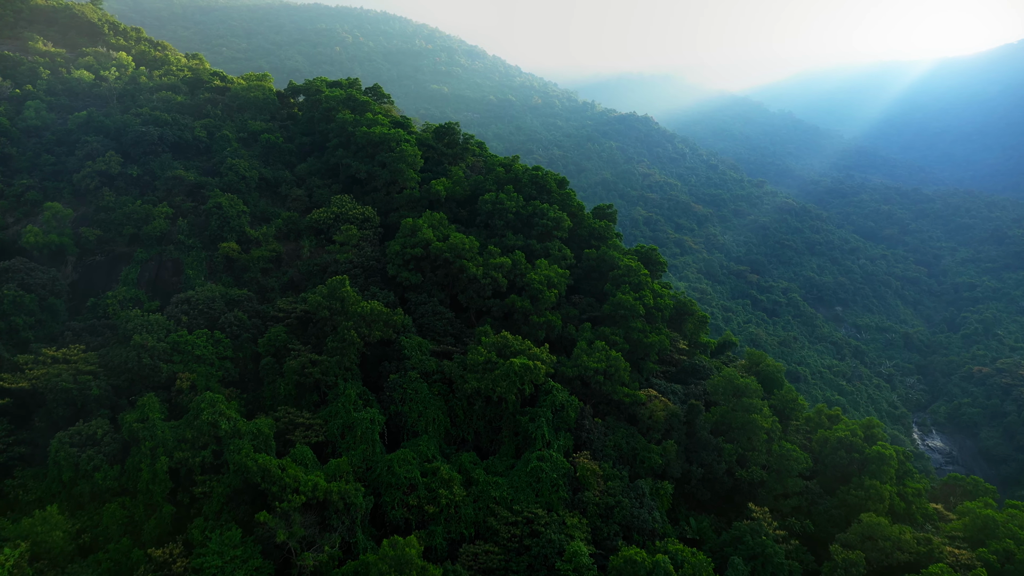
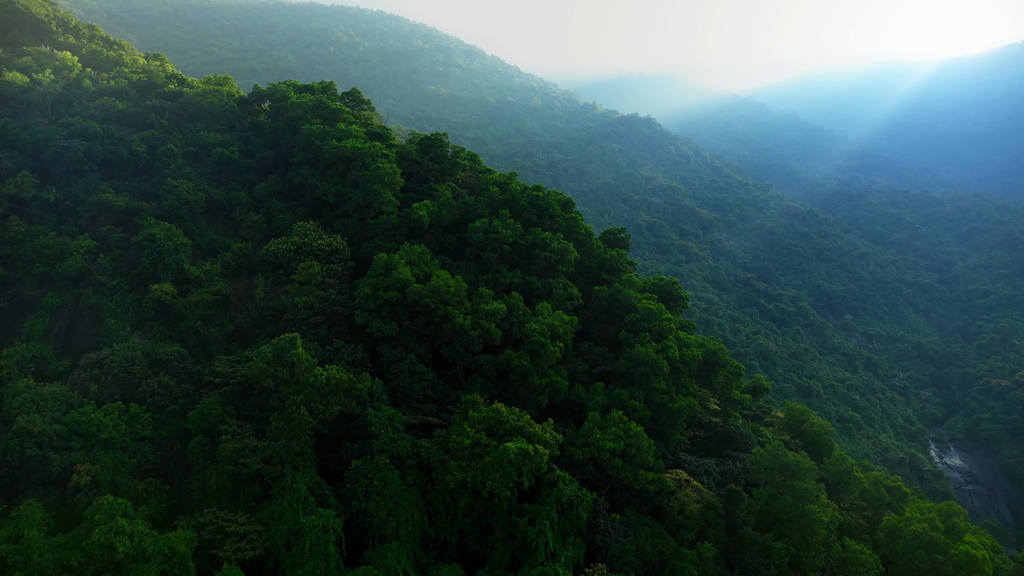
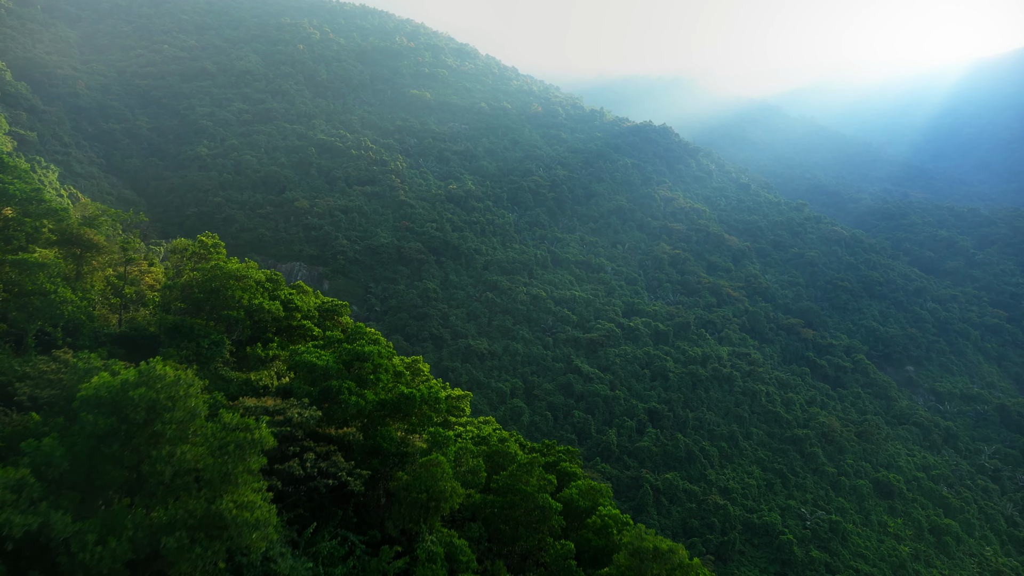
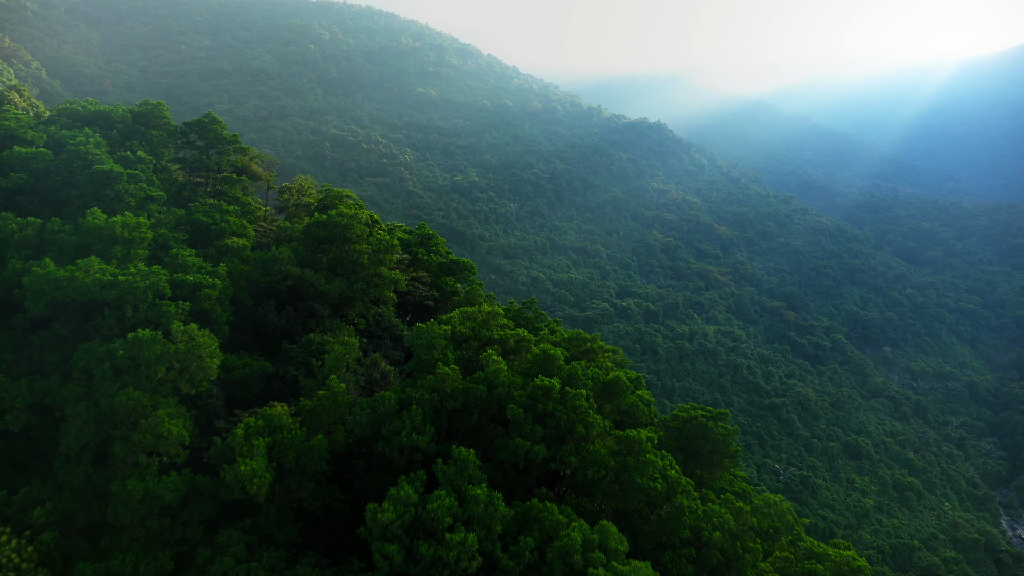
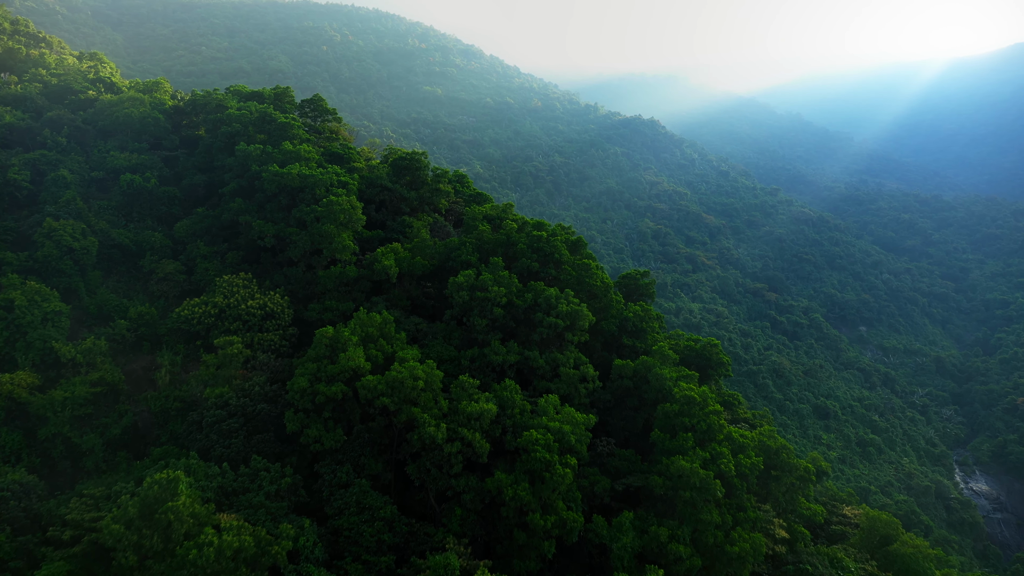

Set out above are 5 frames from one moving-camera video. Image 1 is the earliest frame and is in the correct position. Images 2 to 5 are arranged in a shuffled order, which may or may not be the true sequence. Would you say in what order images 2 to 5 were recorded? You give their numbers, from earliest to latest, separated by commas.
2, 5, 4, 3
